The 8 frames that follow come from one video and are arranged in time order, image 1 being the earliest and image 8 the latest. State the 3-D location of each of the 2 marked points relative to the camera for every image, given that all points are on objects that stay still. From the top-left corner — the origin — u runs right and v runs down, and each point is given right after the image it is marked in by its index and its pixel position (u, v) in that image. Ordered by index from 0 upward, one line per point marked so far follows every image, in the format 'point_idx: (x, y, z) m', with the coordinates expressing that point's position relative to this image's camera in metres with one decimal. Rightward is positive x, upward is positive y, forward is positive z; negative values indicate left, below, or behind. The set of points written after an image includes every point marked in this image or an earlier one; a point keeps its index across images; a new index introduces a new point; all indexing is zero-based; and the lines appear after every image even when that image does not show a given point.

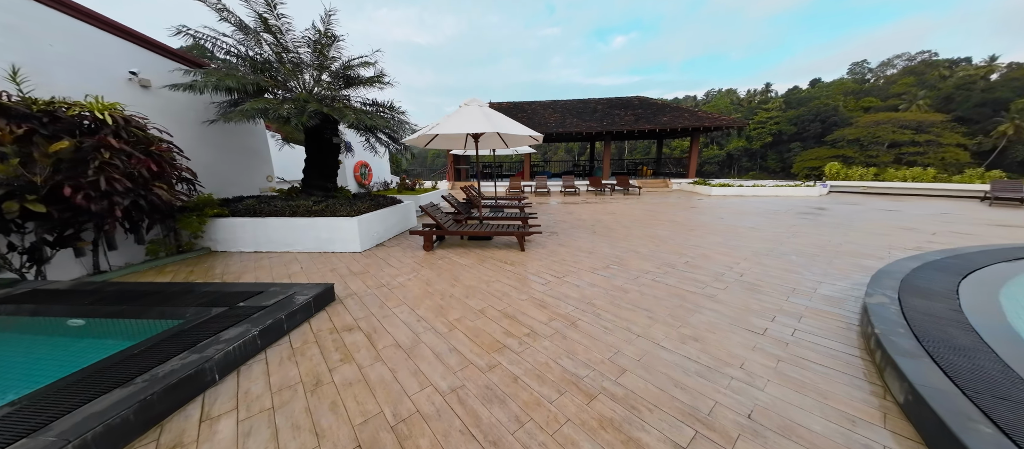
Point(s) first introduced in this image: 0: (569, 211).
0: (+1.8, +0.5, +9.7) m
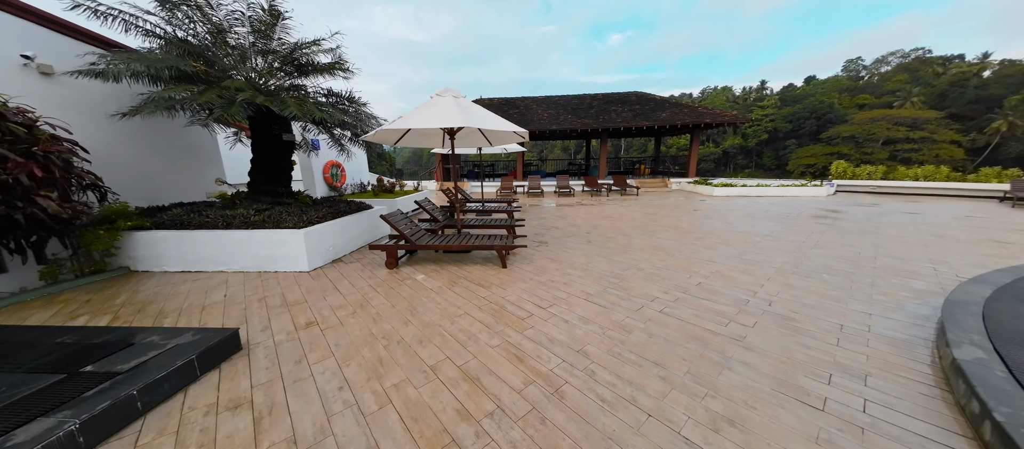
0: (+1.5, +0.4, +9.0) m
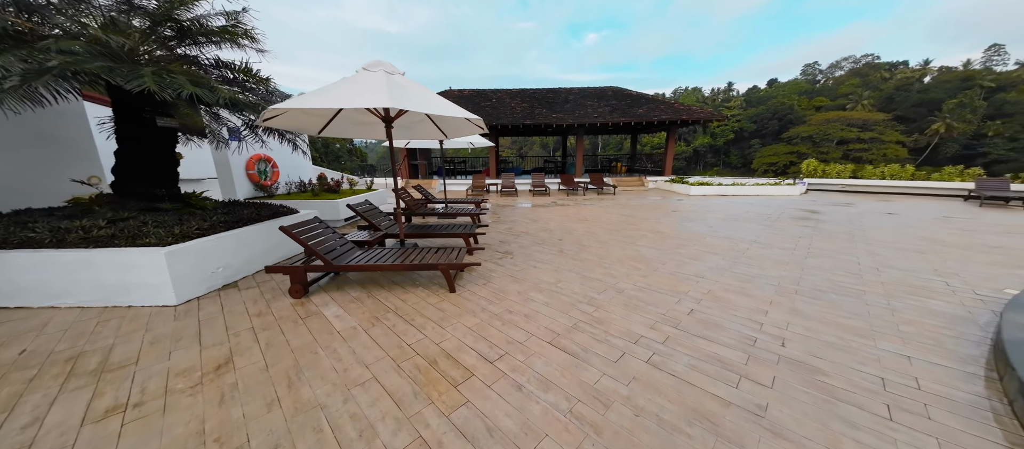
0: (+0.6, +0.3, +8.2) m
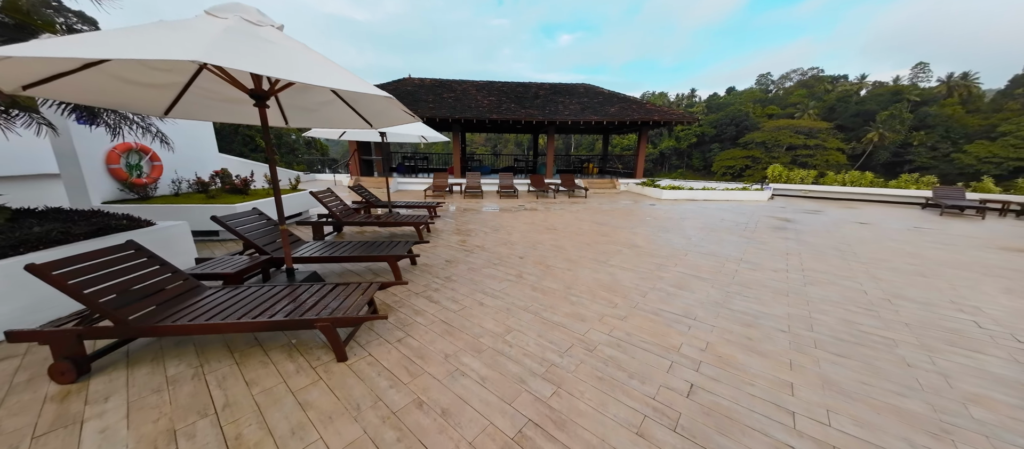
0: (-0.4, +0.1, +7.2) m
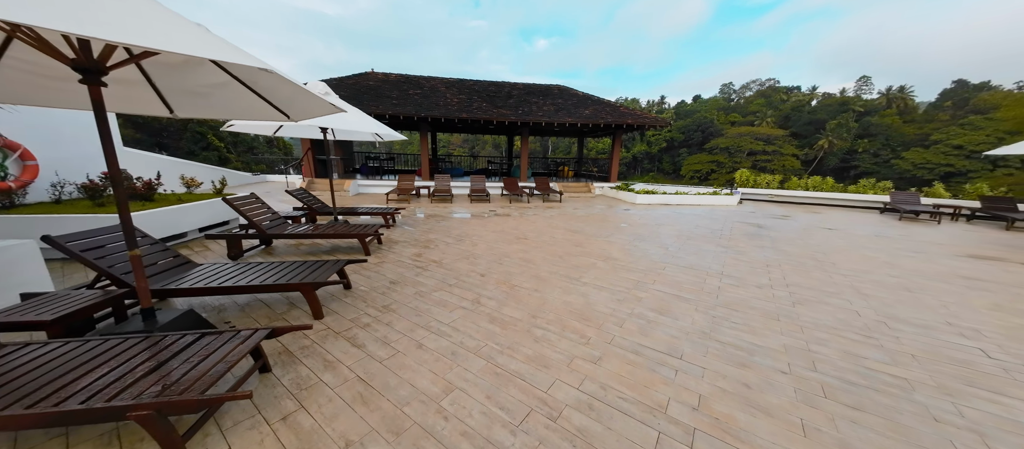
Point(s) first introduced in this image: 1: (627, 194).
0: (-1.1, -0.1, +6.5) m
1: (+4.6, +1.2, +12.4) m
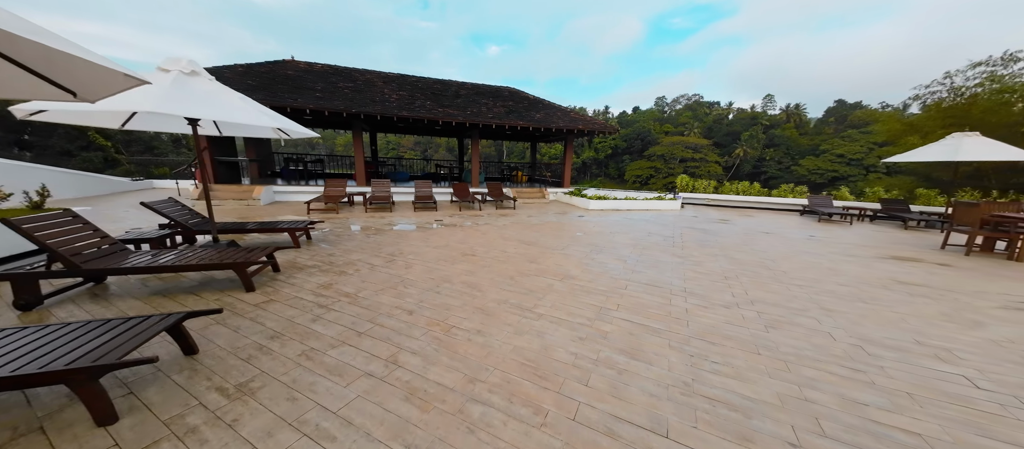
0: (-2.1, -0.4, +5.5) m
1: (+2.7, +1.0, +12.2) m
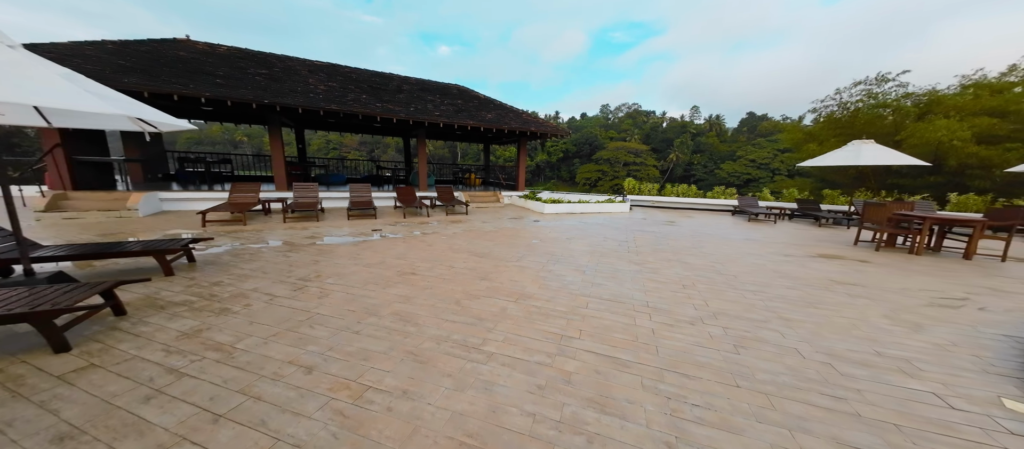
0: (-2.9, -0.6, +4.6) m
1: (+0.9, +0.8, +11.8) m
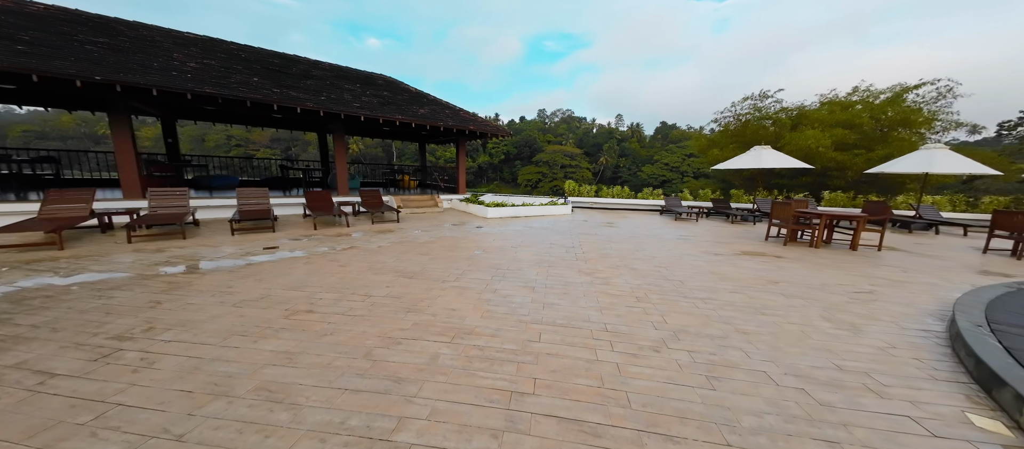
0: (-3.6, -0.8, +3.3) m
1: (-1.3, +0.6, +11.1) m
